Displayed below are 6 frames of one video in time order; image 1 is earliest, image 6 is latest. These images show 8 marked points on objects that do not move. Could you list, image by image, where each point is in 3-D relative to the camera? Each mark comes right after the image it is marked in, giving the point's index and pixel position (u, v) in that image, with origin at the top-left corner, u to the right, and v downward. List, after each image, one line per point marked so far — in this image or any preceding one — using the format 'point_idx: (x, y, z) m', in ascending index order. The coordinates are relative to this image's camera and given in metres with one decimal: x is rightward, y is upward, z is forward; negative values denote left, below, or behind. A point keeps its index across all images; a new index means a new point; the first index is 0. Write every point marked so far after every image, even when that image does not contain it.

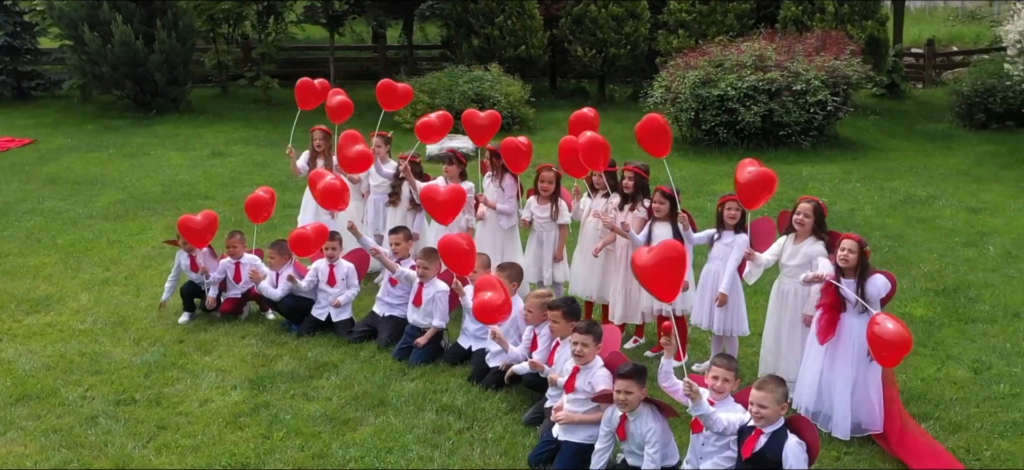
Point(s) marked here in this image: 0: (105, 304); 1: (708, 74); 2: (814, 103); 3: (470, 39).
0: (-2.8, -0.5, +7.1) m
1: (+2.3, +1.9, +12.0) m
2: (+3.5, +1.5, +11.7) m
3: (-0.6, +3.0, +15.7) m
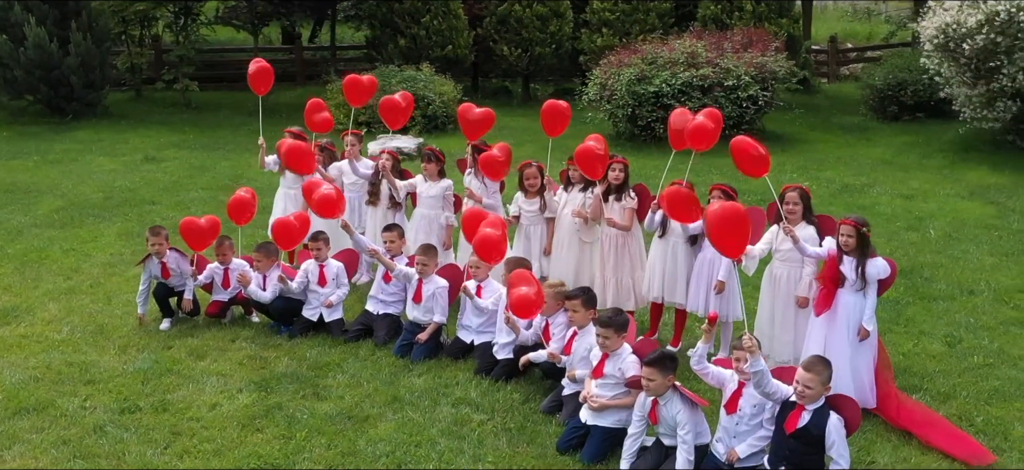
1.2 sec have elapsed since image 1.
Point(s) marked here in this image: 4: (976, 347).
0: (-2.9, -0.5, +6.9) m
1: (+1.6, +2.0, +12.3) m
2: (+2.8, +1.6, +12.2) m
3: (-1.8, +3.0, +15.7) m
4: (+2.8, -0.7, +6.1) m
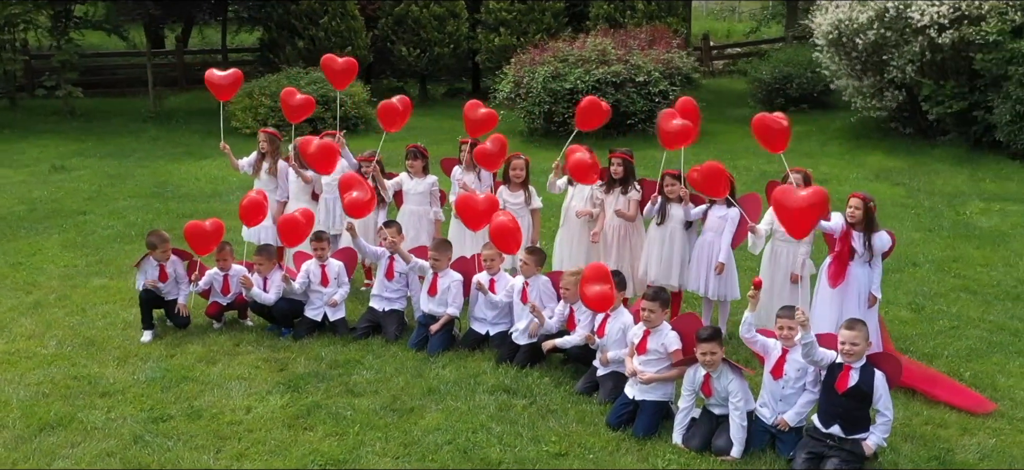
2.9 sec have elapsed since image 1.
0: (-2.9, -0.6, +6.6) m
1: (+0.6, +2.0, +12.7) m
2: (+1.8, +1.8, +12.7) m
3: (-3.3, +2.9, +15.5) m
4: (+2.8, -0.5, +6.7) m
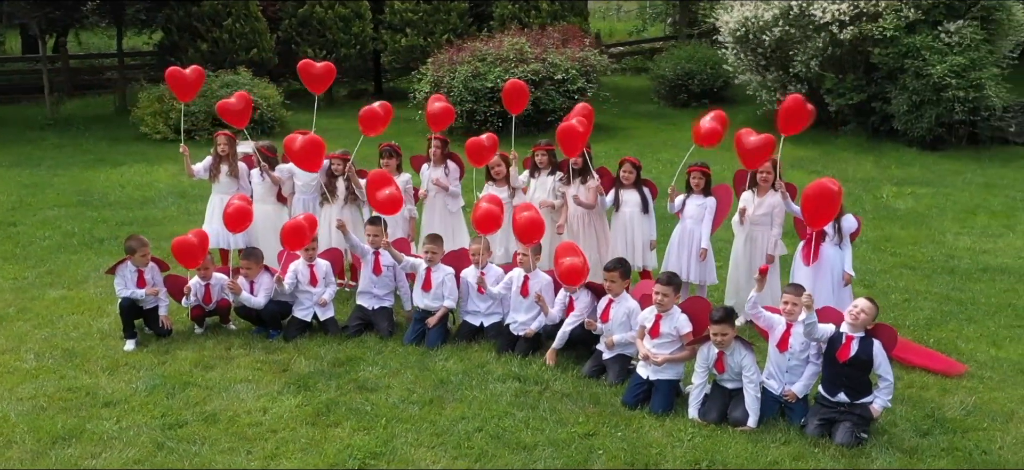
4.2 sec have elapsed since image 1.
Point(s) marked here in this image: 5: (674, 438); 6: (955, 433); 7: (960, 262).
0: (-3.0, -0.6, +6.4) m
1: (-0.4, +2.1, +12.8) m
2: (+0.8, +1.8, +13.0) m
3: (-4.7, +2.8, +15.1) m
4: (+2.6, -0.4, +7.2) m
5: (+0.8, -1.0, +5.0) m
6: (+2.2, -1.0, +5.1) m
7: (+3.4, -0.2, +7.8) m
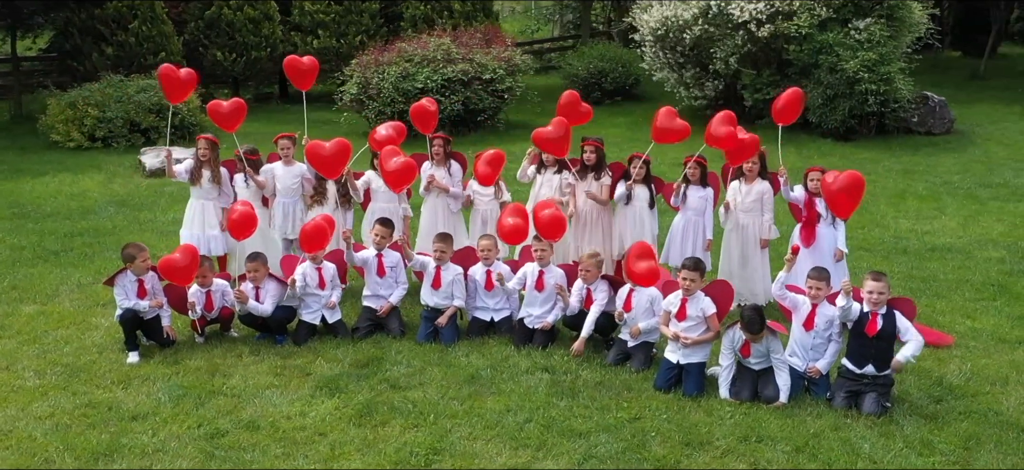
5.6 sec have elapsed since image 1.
0: (-2.9, -0.7, +6.1) m
1: (-1.3, +2.1, +12.8) m
2: (-0.1, +1.9, +13.2) m
3: (-5.8, +2.7, +14.5) m
4: (+2.6, -0.2, +7.7) m
5: (+1.0, -0.9, +5.2) m
6: (+2.4, -0.9, +5.5) m
7: (+3.2, -0.1, +8.4) m
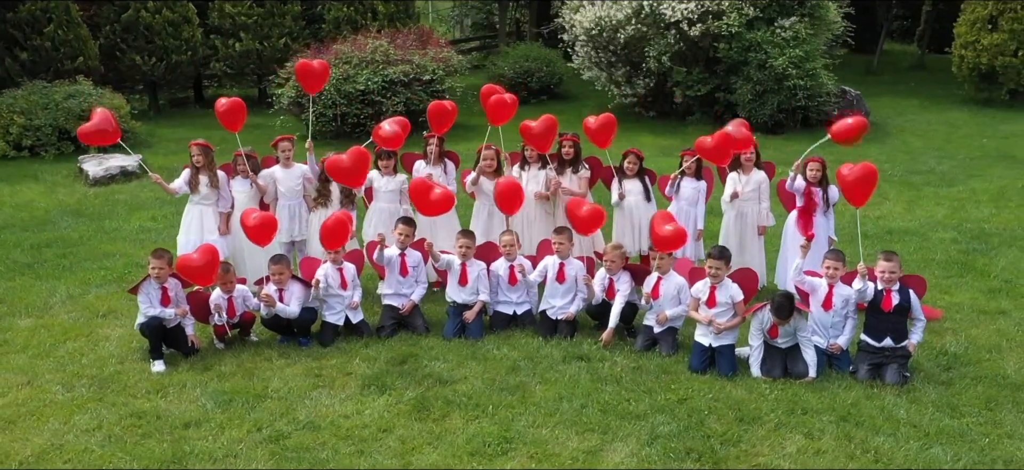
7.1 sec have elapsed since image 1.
0: (-2.7, -0.8, +5.9) m
1: (-2.1, +2.0, +12.8) m
2: (-0.9, +1.9, +13.3) m
3: (-6.8, +2.5, +13.9) m
4: (+2.5, -0.1, +8.1) m
5: (+1.3, -0.9, +5.5) m
6: (+2.6, -0.8, +5.9) m
7: (+3.1, +0.1, +8.9) m
